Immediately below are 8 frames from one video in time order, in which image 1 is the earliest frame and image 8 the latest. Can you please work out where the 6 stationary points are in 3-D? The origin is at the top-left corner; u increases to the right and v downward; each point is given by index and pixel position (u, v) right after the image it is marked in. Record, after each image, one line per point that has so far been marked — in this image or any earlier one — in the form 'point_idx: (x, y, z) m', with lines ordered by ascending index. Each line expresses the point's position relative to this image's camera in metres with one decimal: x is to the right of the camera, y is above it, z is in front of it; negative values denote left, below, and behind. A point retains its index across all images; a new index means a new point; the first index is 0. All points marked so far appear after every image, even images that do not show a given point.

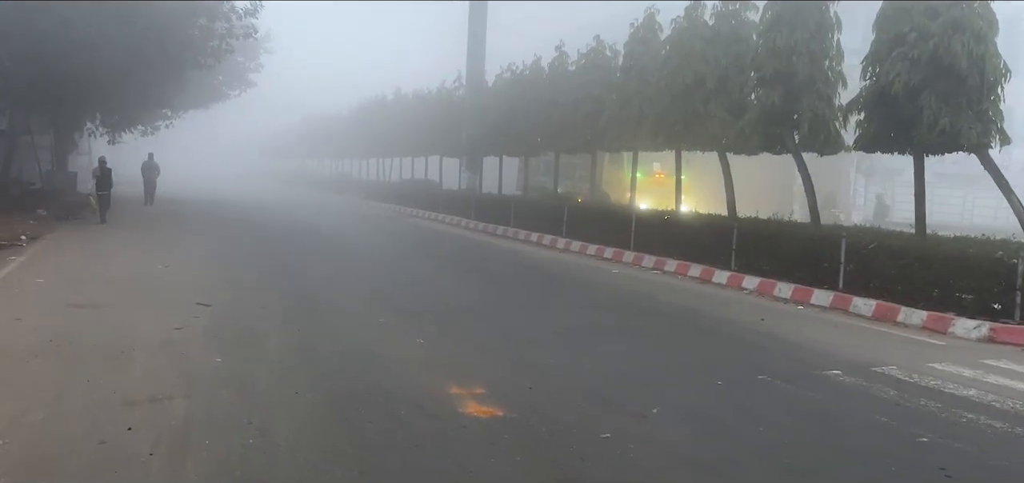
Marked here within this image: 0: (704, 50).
0: (+3.7, +3.8, +16.1) m
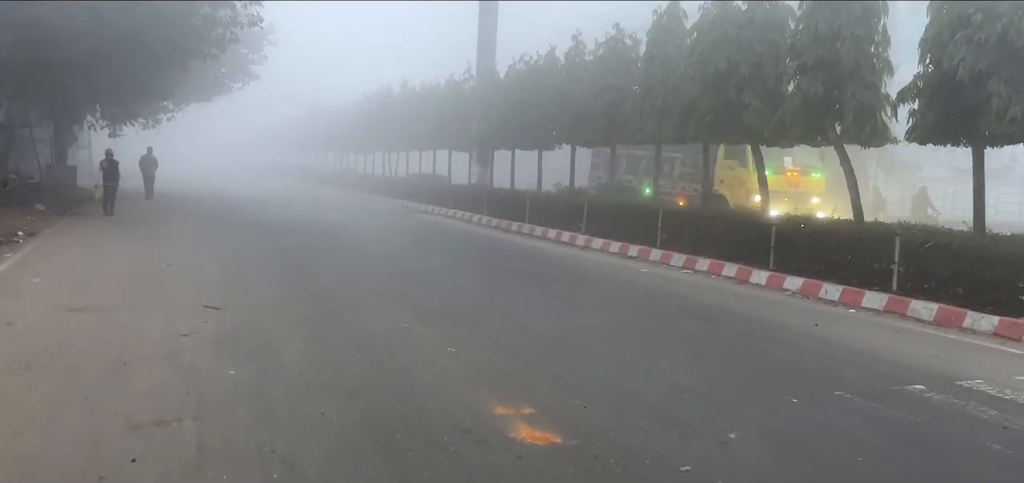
0: (+4.2, +3.8, +15.2) m
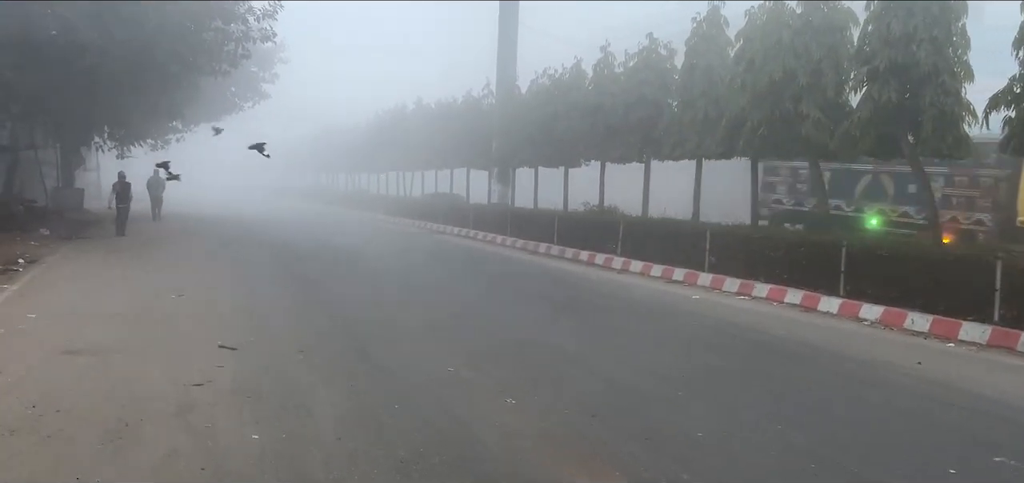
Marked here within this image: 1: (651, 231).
0: (+4.8, +3.4, +14.0) m
1: (+3.0, +0.2, +17.8) m
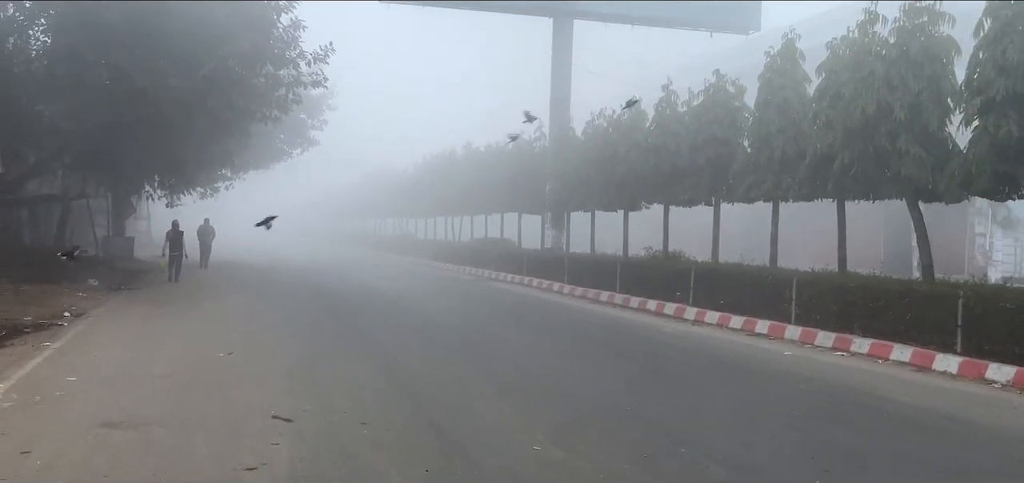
0: (+5.9, +2.7, +12.9) m
1: (+4.3, -0.8, +16.6) m
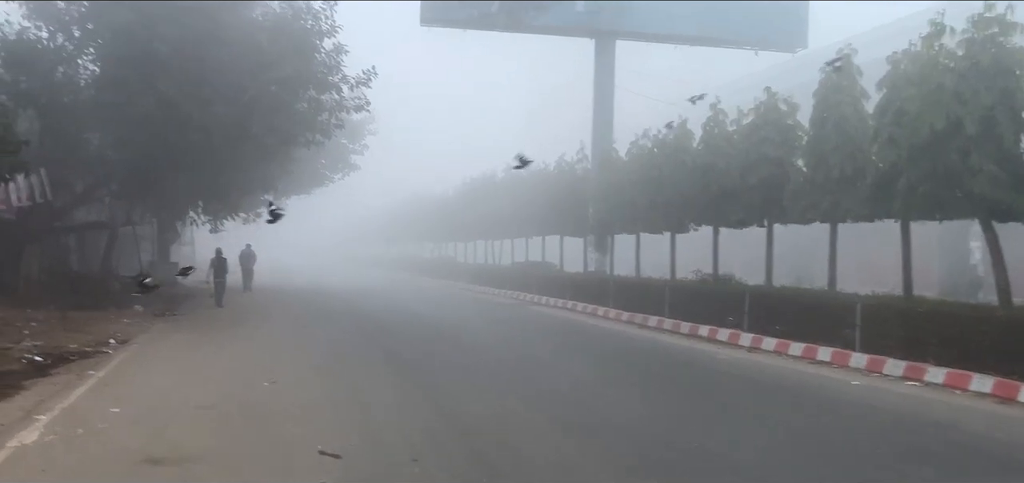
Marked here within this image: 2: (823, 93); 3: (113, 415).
0: (+6.6, +2.3, +12.3) m
1: (+5.3, -1.2, +15.9) m
2: (+6.2, +2.9, +16.2) m
3: (-4.6, -2.0, +9.4) m
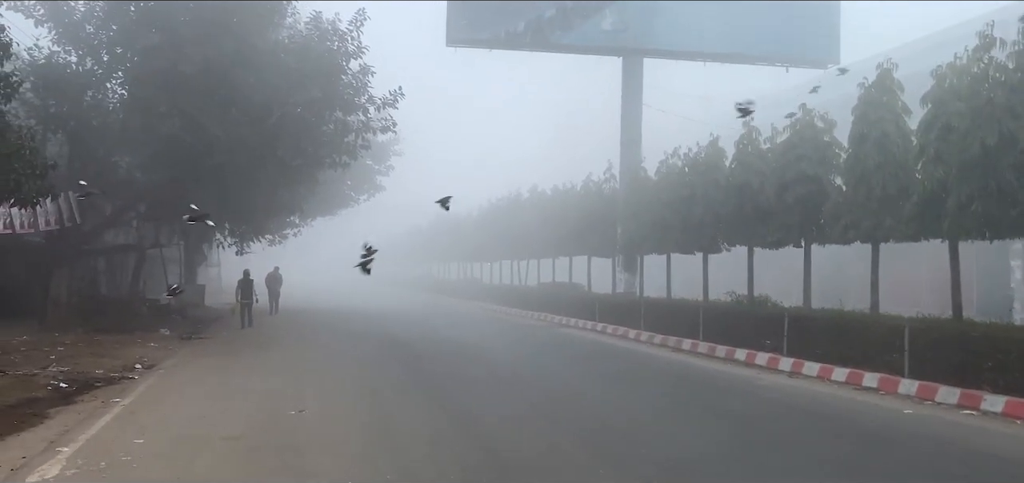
0: (+7.1, +2.0, +11.8) m
1: (+5.8, -1.6, +15.4) m
2: (+6.7, +2.5, +15.7) m
3: (-4.2, -2.3, +9.1) m
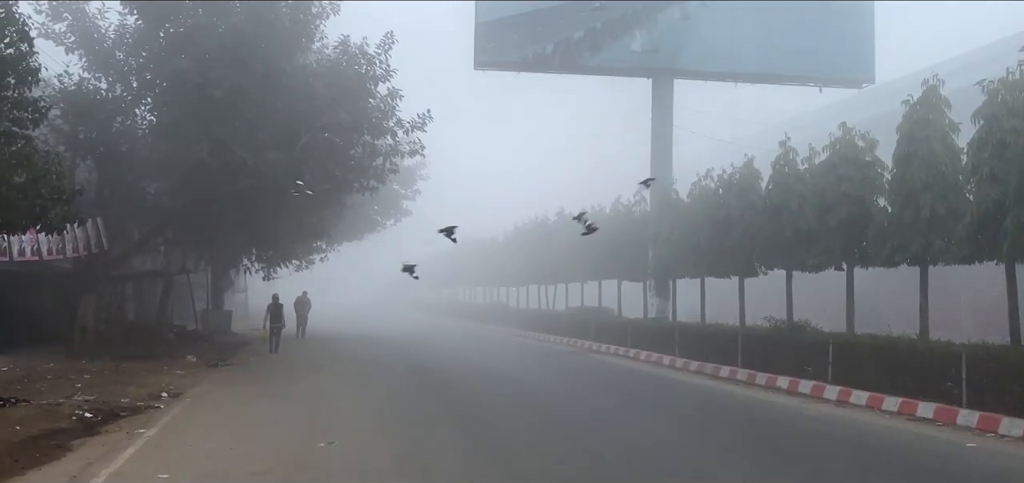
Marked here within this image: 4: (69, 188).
0: (+7.6, +1.7, +11.2) m
1: (+6.4, -2.0, +14.7) m
2: (+7.3, +2.1, +15.2) m
3: (-3.7, -2.6, +8.7) m
4: (-7.7, +0.9, +14.2) m
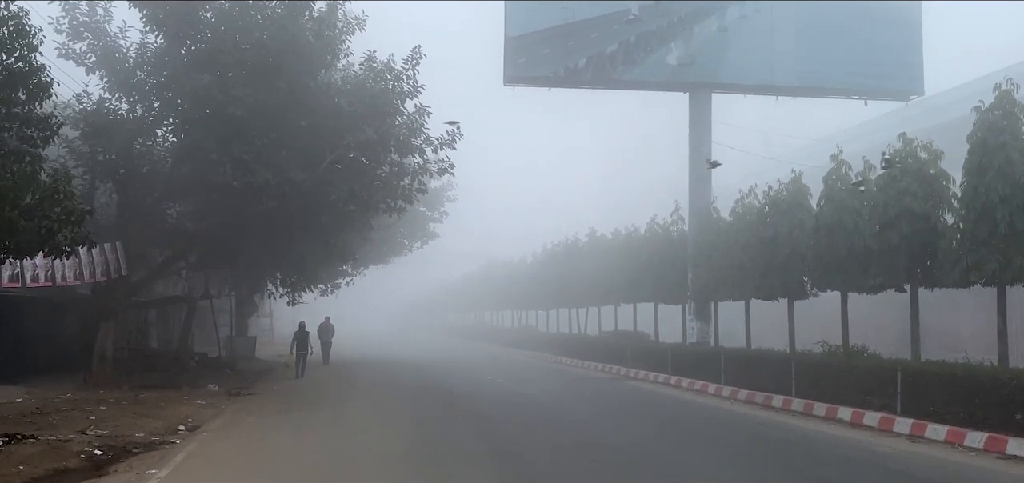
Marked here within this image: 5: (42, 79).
0: (+8.1, +1.5, +10.0) m
1: (+7.1, -2.3, +13.4) m
2: (+8.0, +1.8, +14.0) m
3: (-3.2, -2.8, +7.7) m
4: (-7.0, +0.5, +13.4) m
5: (-7.3, +2.5, +12.7) m
